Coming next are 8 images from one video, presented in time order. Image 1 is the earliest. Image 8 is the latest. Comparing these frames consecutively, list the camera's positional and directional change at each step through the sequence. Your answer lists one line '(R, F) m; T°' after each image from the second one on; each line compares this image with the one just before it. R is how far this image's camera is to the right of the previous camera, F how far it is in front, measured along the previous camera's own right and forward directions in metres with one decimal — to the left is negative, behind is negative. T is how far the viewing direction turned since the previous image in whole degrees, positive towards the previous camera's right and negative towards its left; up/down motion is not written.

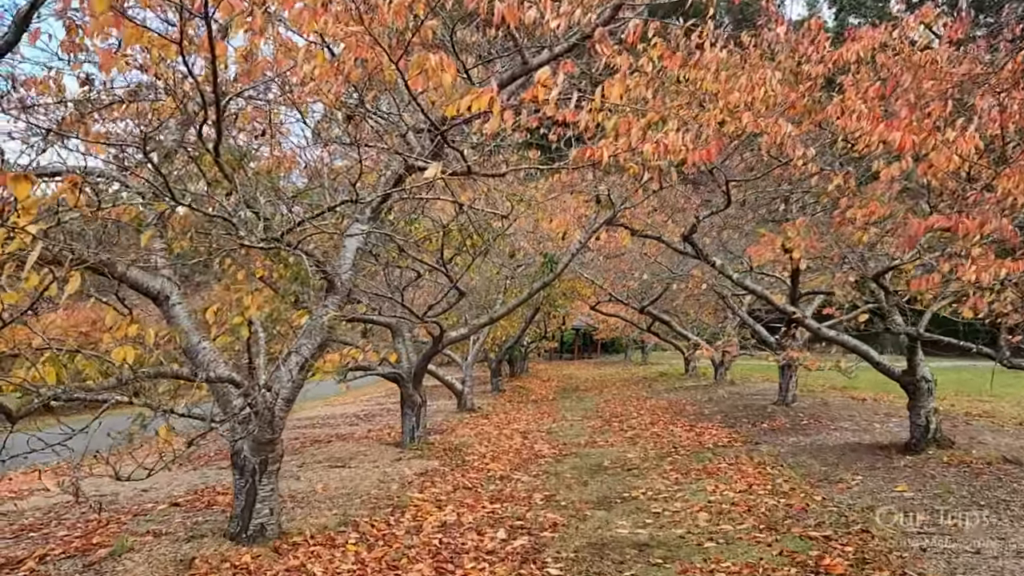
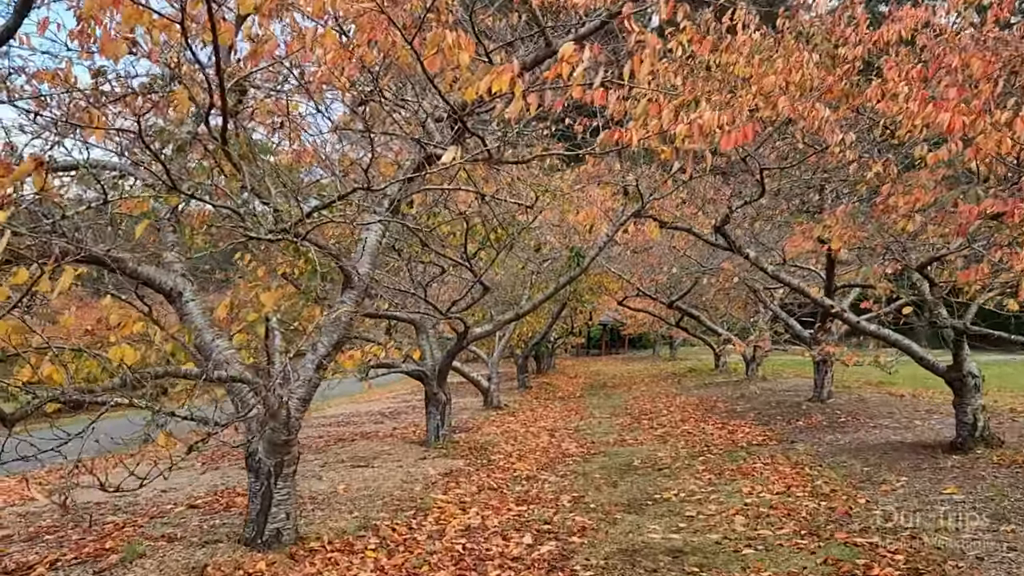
(0.0, +0.3) m; -2°
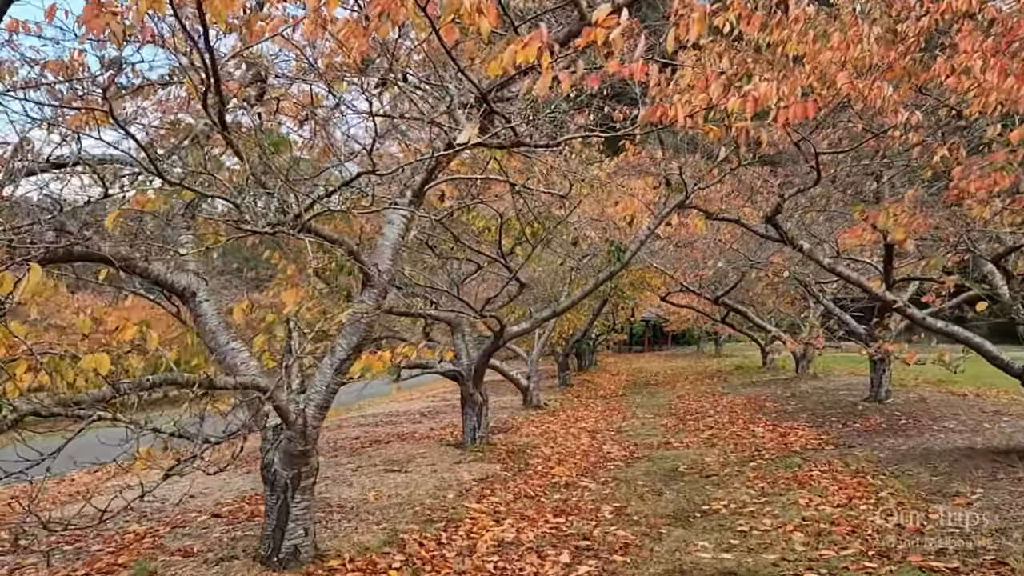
(0.0, +0.4) m; -3°
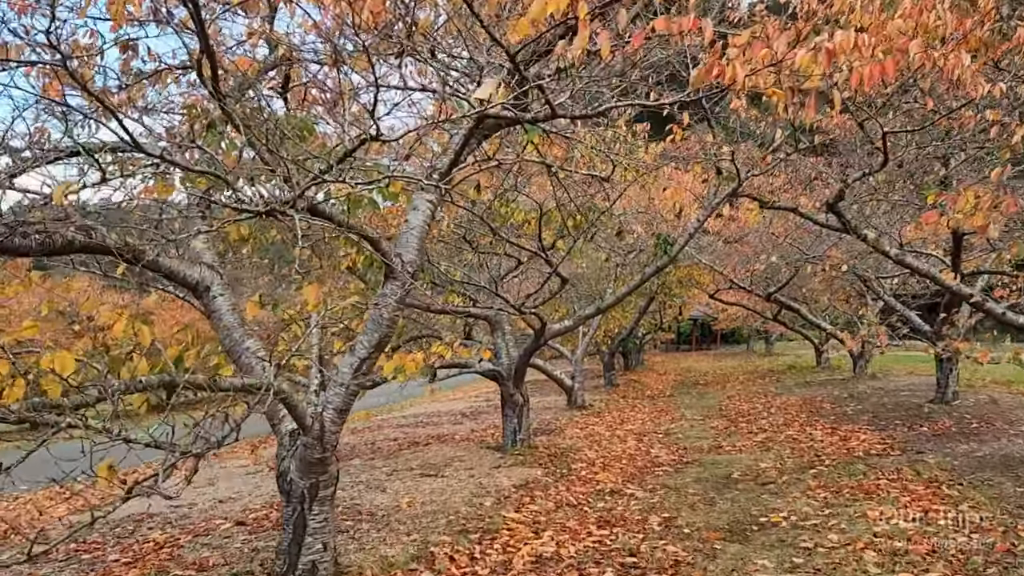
(0.0, +0.4) m; -3°
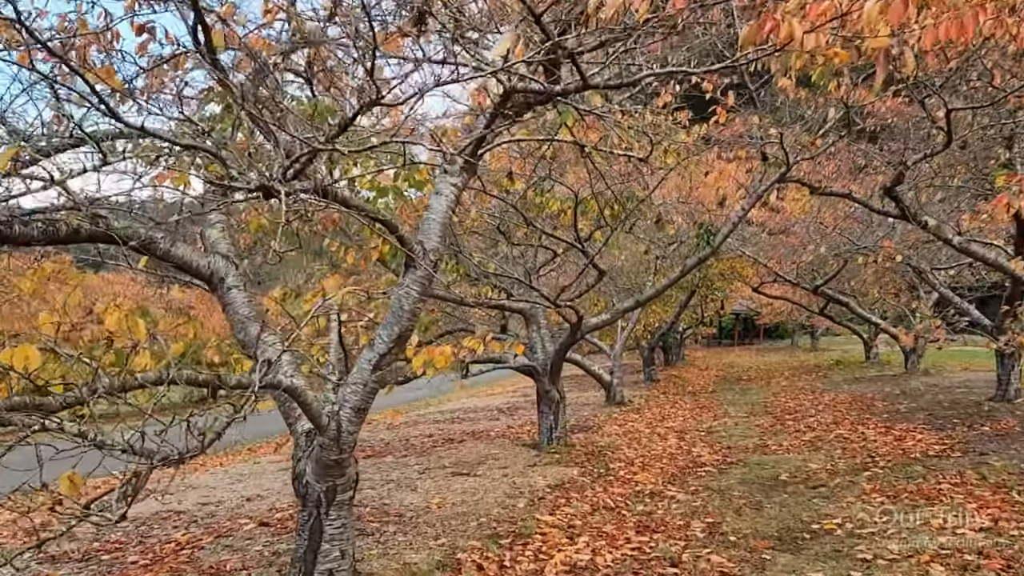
(0.0, +0.3) m; -3°
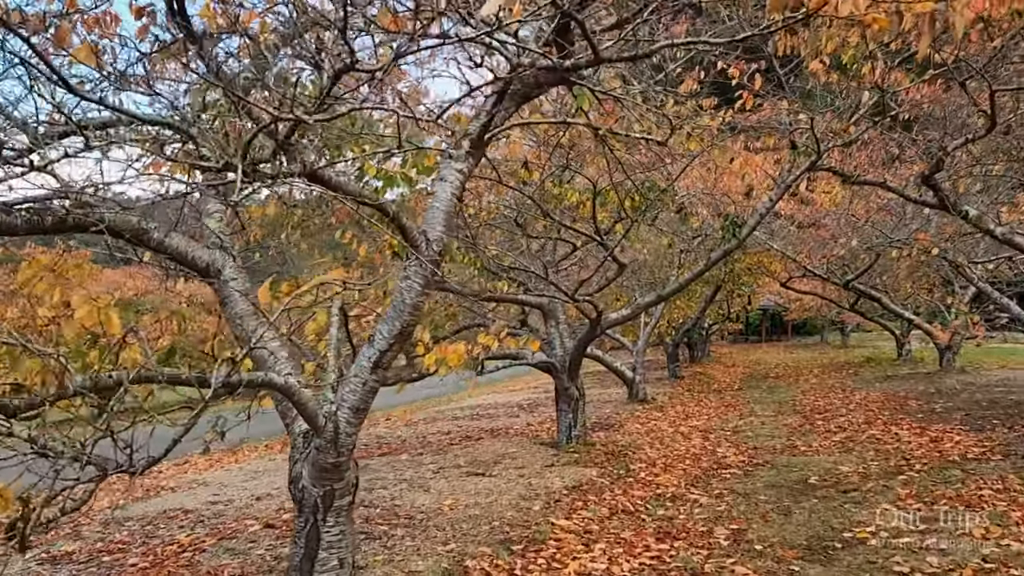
(+0.1, +0.3) m; -2°
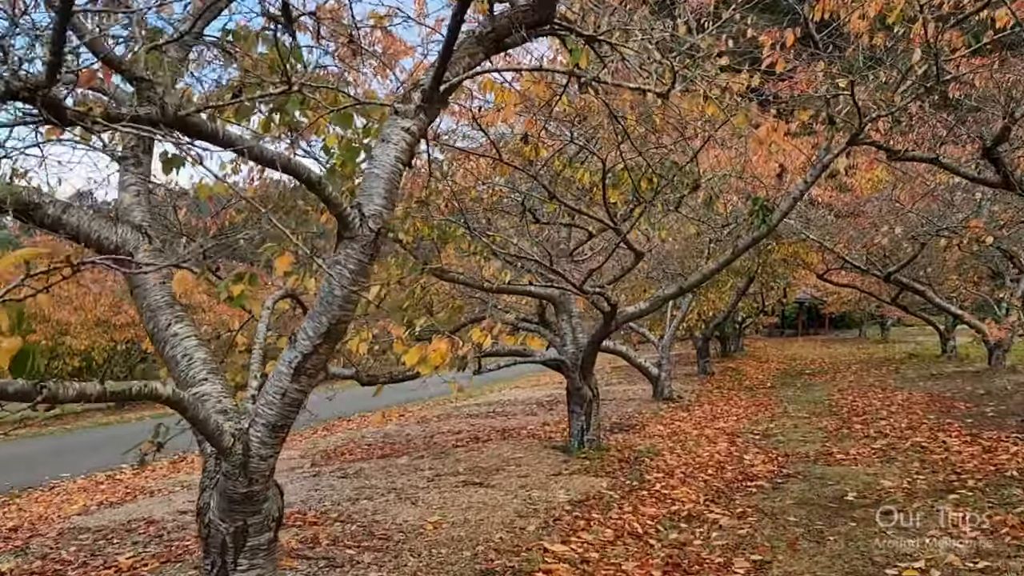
(+0.3, +0.8) m; -2°
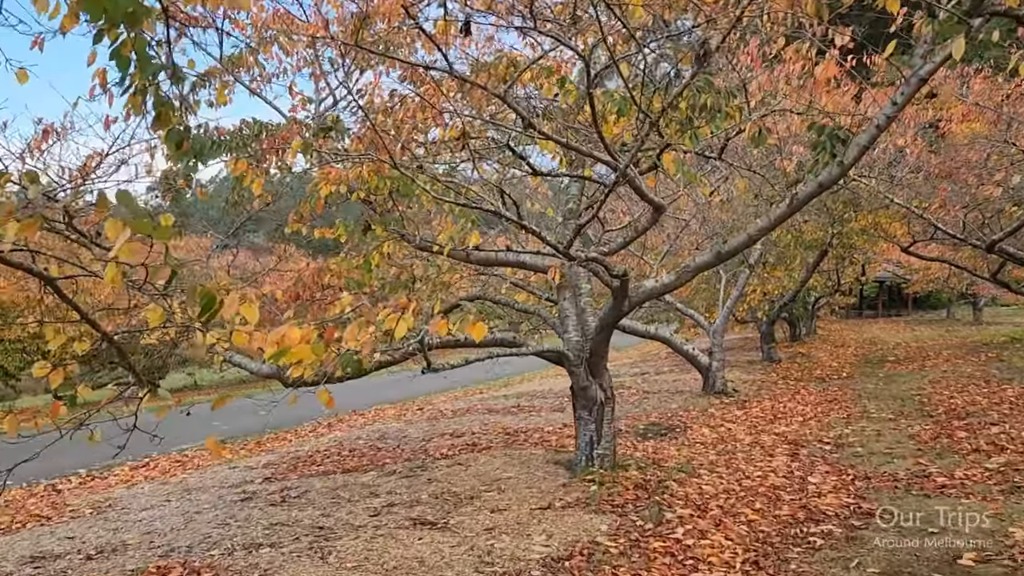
(+0.7, +2.0) m; -5°
